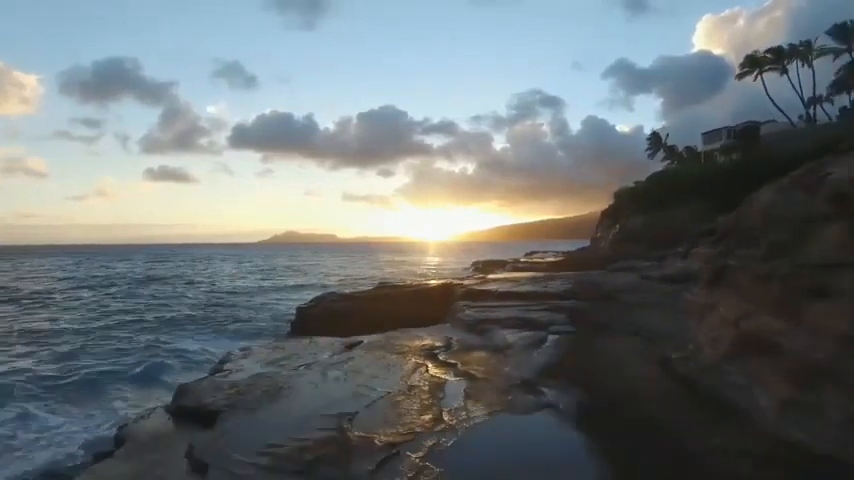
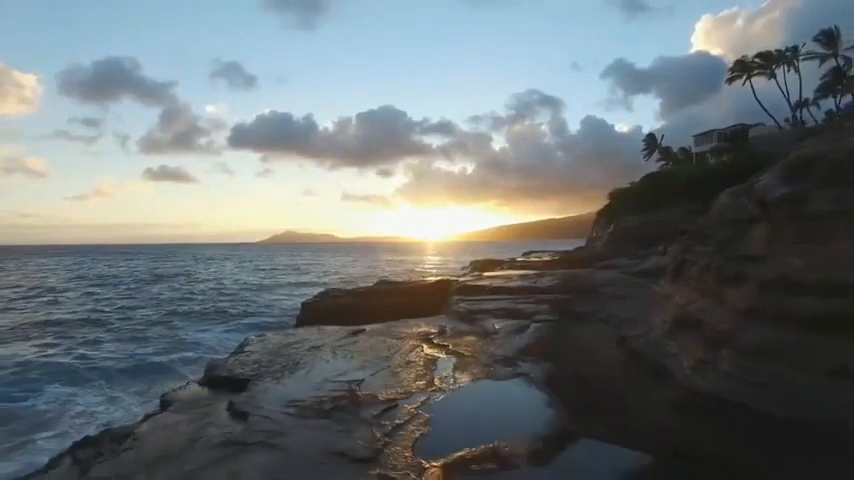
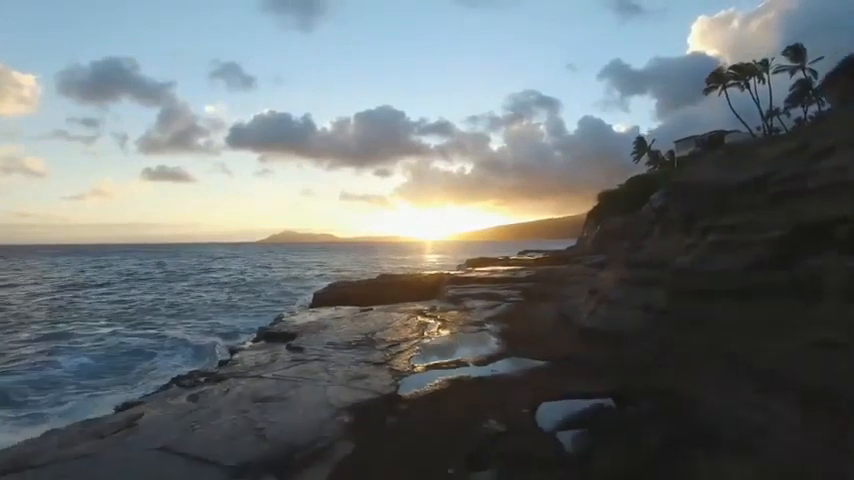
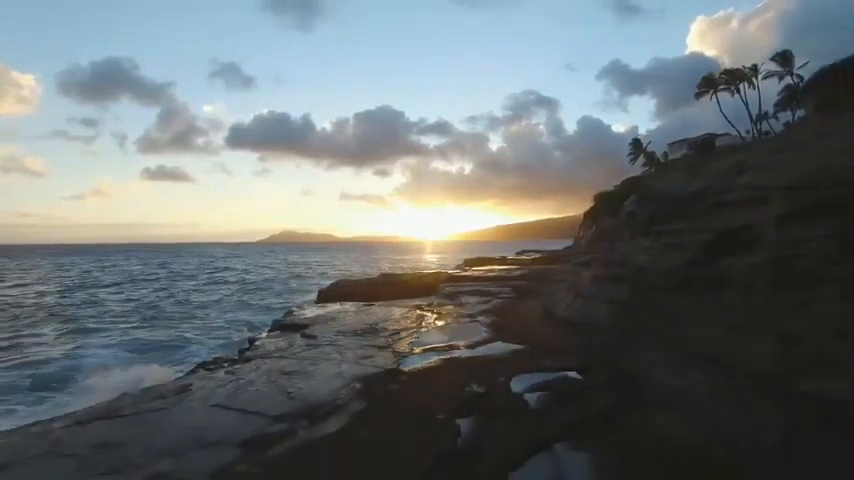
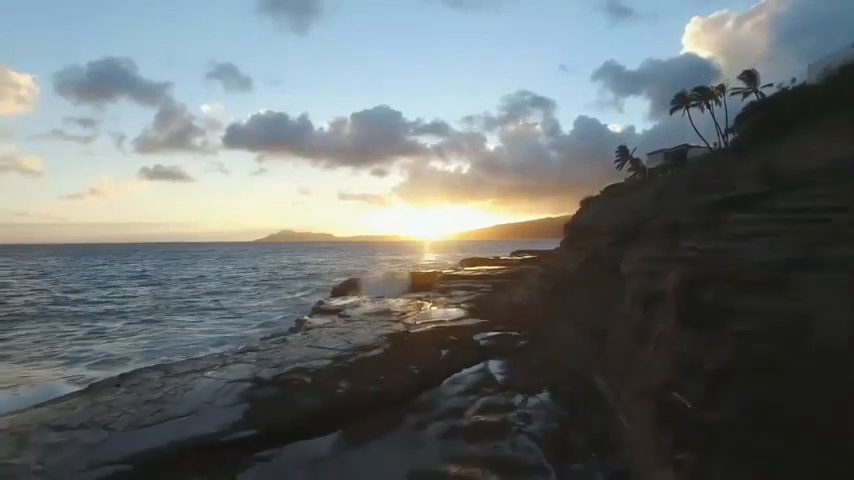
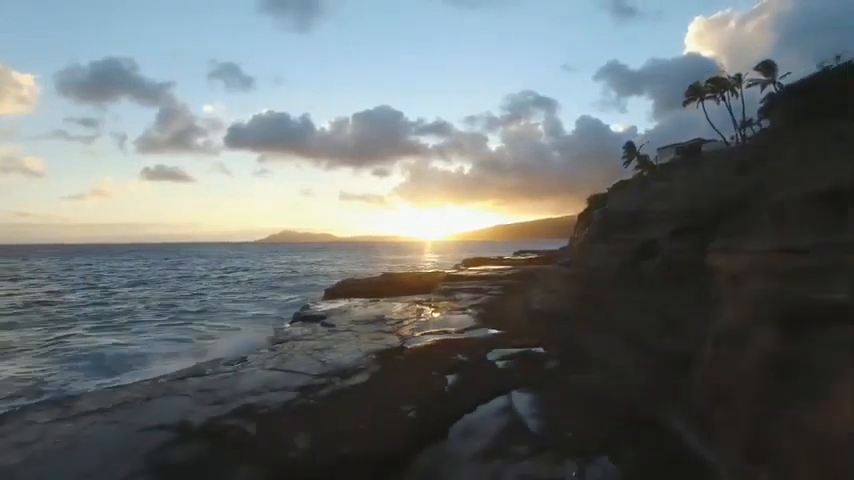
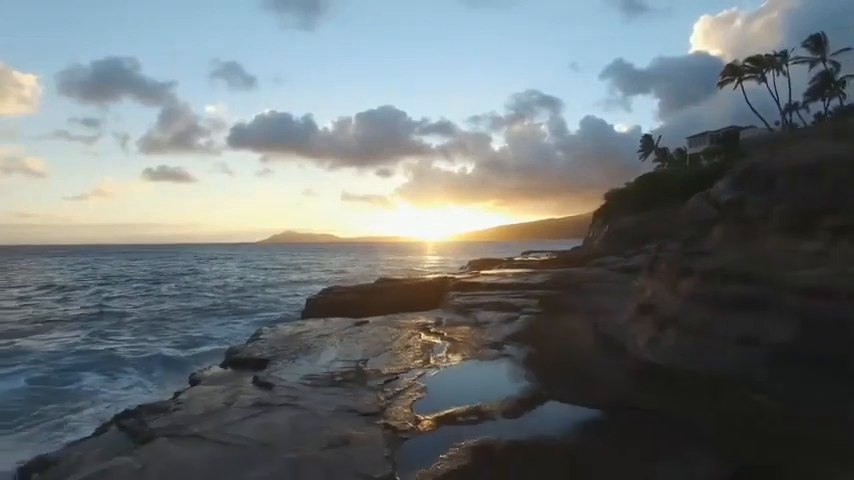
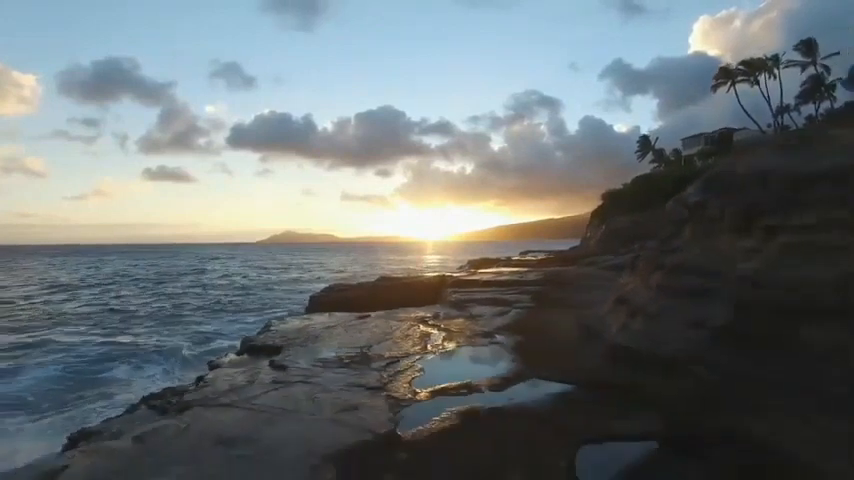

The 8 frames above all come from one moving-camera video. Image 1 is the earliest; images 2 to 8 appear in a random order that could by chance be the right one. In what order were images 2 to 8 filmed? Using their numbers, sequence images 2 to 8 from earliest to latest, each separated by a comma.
2, 7, 8, 3, 4, 6, 5
